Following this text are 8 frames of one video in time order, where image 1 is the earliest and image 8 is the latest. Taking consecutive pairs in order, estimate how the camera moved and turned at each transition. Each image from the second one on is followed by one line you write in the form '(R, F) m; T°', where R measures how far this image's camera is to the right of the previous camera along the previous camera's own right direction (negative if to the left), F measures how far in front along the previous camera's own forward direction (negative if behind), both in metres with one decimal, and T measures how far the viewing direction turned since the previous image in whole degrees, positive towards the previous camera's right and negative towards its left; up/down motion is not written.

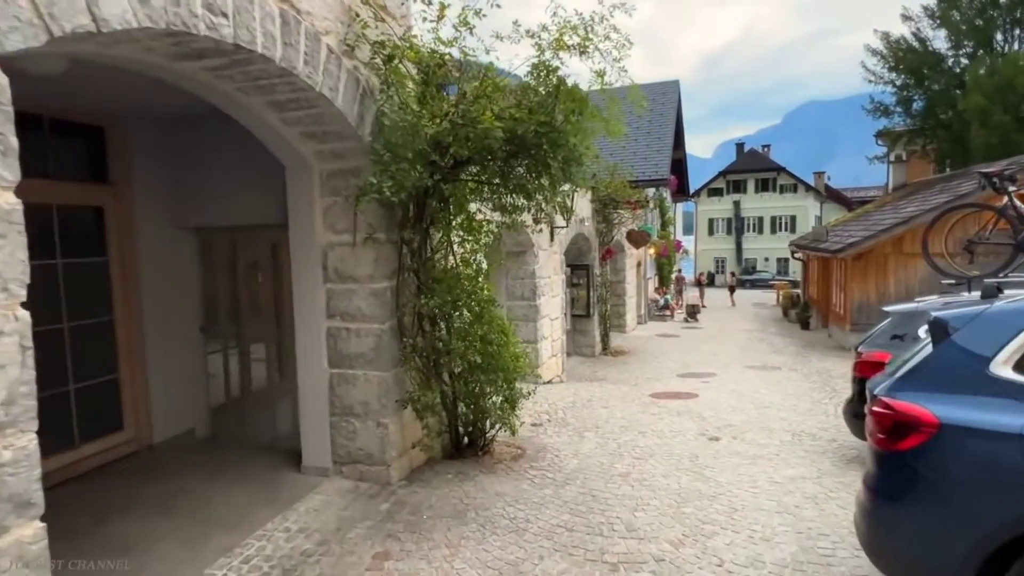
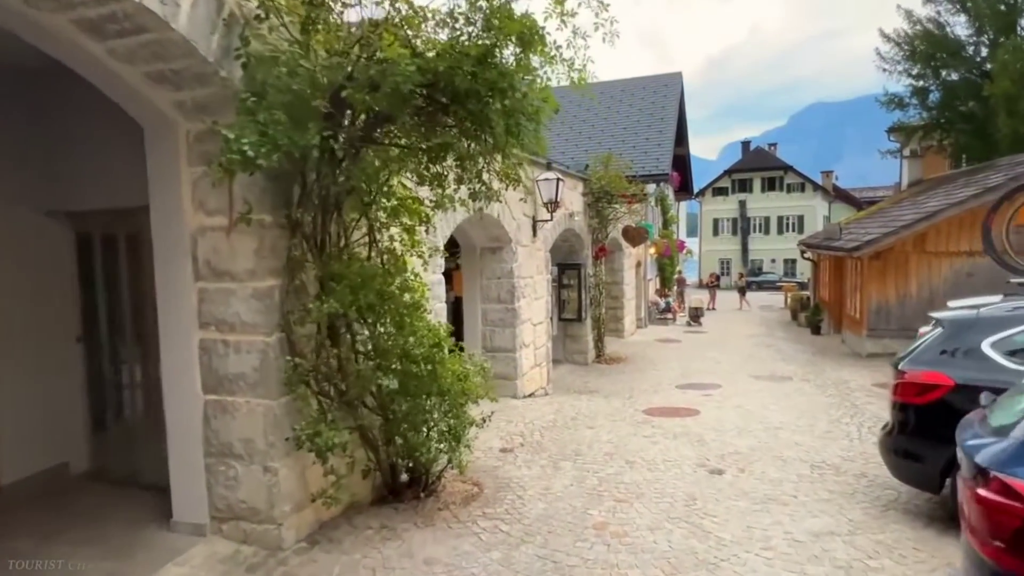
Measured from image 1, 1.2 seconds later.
(+0.4, +1.1) m; 0°
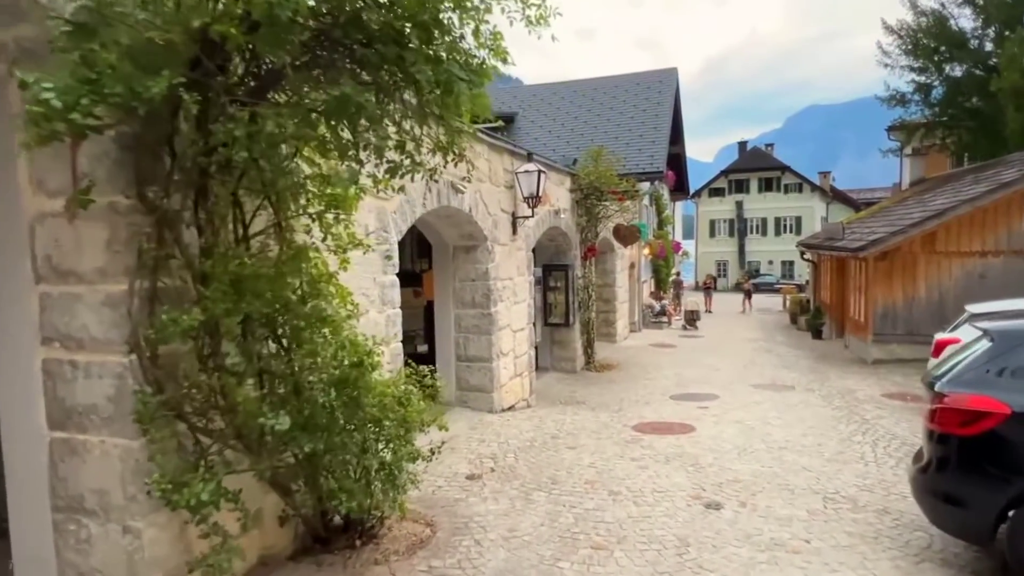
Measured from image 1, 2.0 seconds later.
(+0.3, +0.8) m; 0°
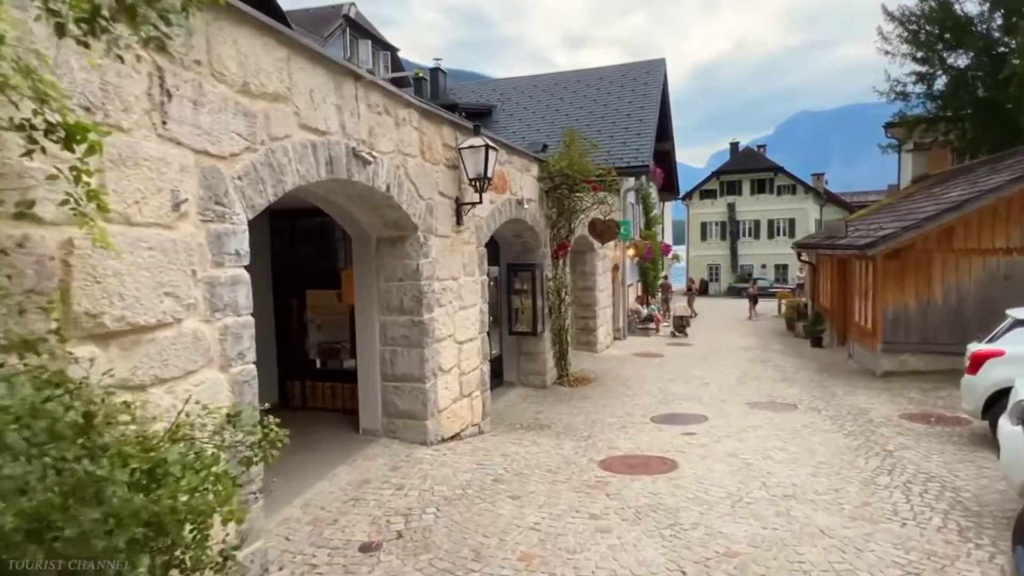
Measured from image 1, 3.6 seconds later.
(+0.6, +1.5) m; +1°
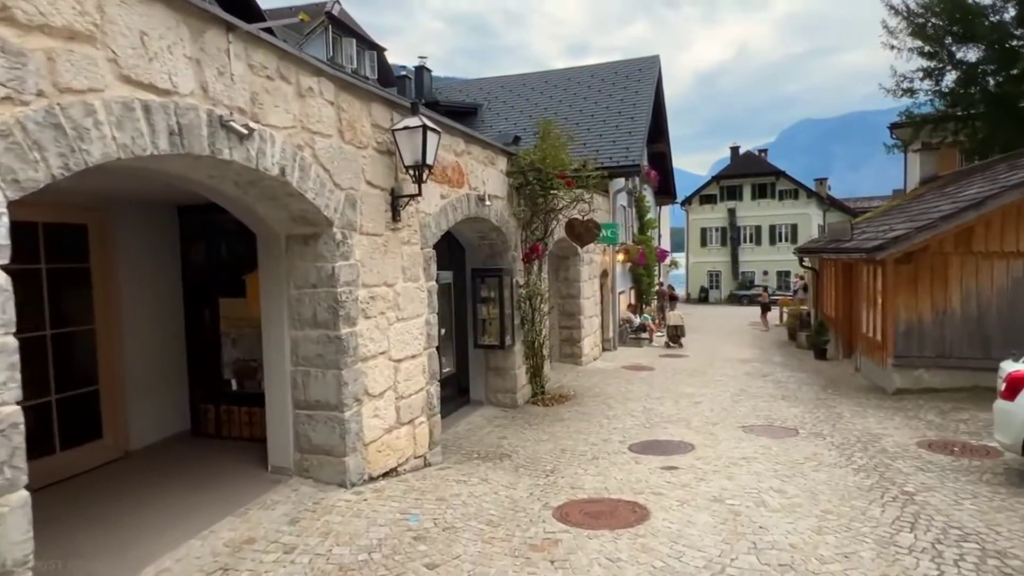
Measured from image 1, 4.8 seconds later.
(+0.6, +1.0) m; 0°
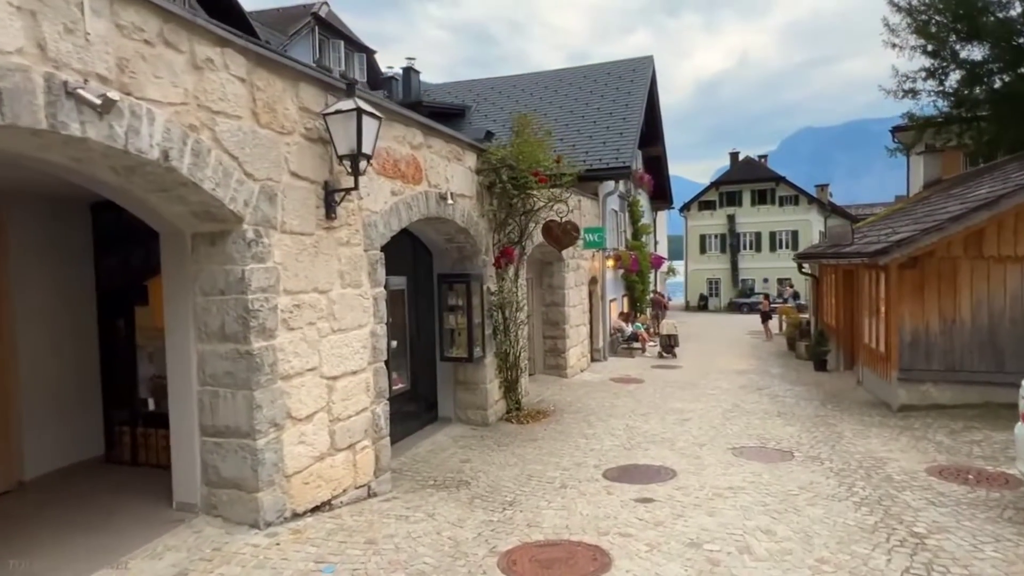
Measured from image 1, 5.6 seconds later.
(+0.4, +0.7) m; 0°
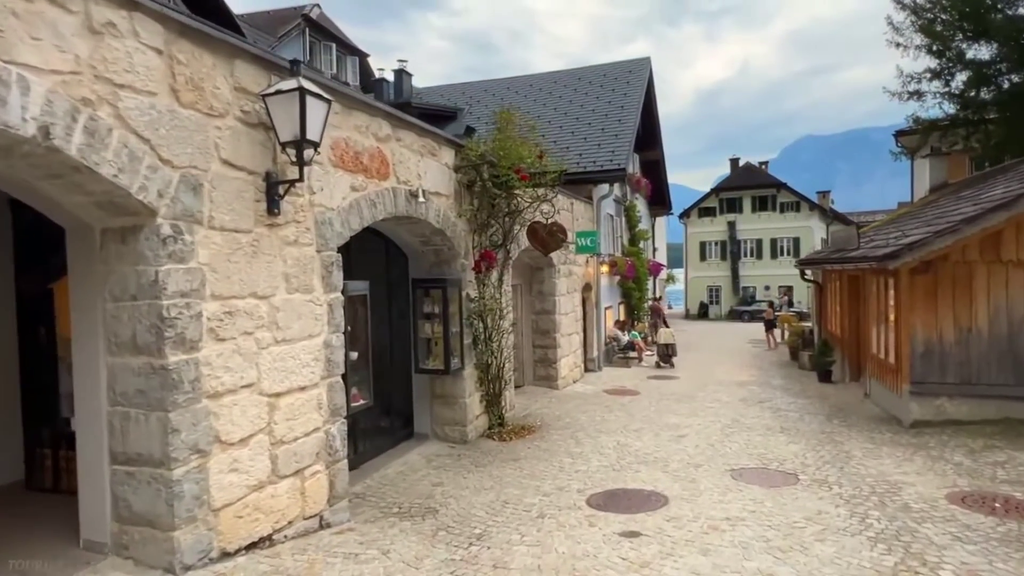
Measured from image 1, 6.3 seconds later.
(+0.3, +0.6) m; 0°
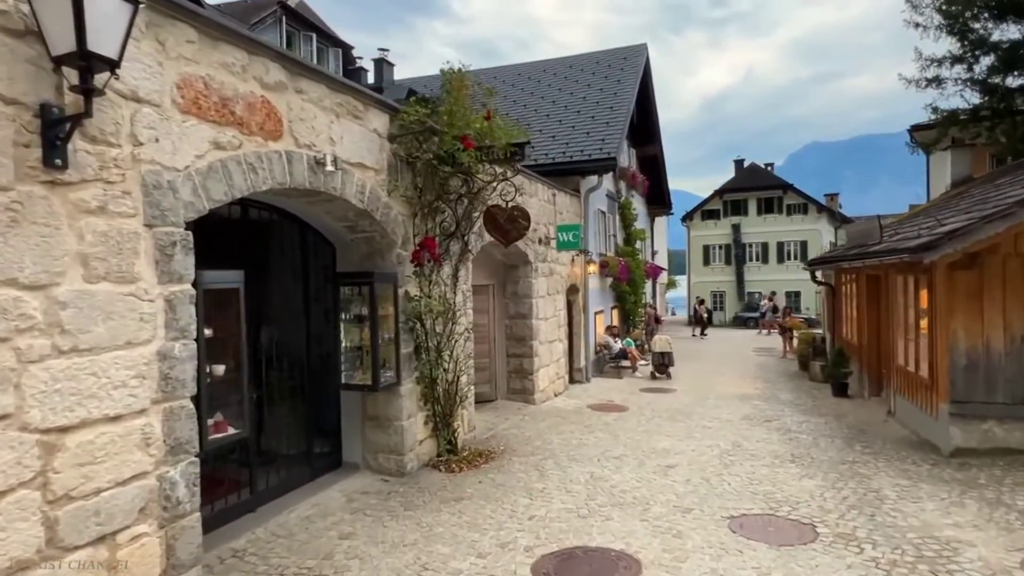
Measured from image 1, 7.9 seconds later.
(+0.6, +1.4) m; 0°
